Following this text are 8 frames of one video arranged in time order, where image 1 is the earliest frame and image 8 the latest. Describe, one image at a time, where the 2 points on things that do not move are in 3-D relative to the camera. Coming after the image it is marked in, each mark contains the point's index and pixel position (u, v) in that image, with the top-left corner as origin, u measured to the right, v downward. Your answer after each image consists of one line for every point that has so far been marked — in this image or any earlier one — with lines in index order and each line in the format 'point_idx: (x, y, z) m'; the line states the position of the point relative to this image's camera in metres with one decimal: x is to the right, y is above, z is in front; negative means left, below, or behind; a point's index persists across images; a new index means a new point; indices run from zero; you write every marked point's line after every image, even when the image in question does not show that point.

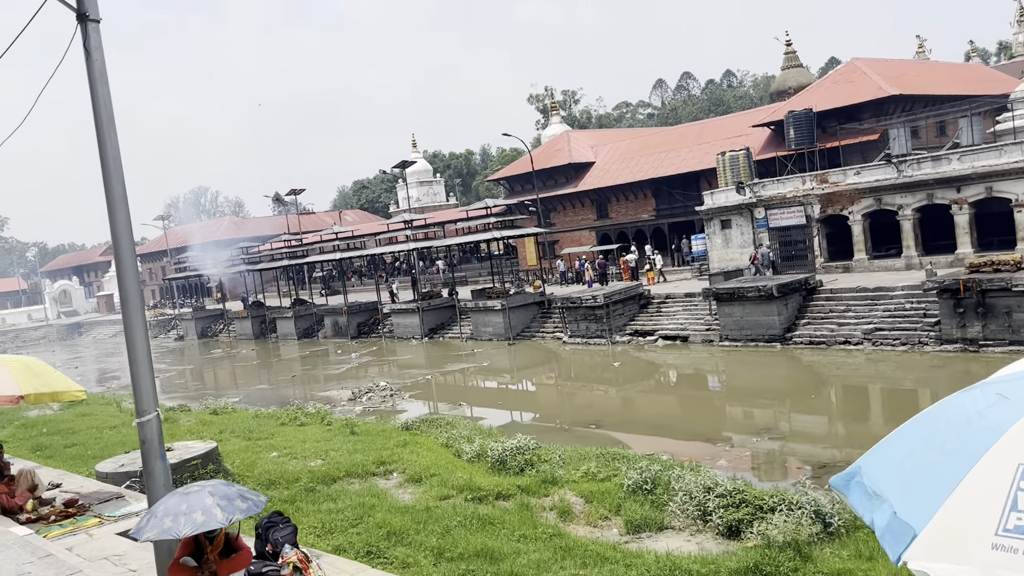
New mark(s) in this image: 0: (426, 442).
0: (-1.1, -2.0, +10.9) m
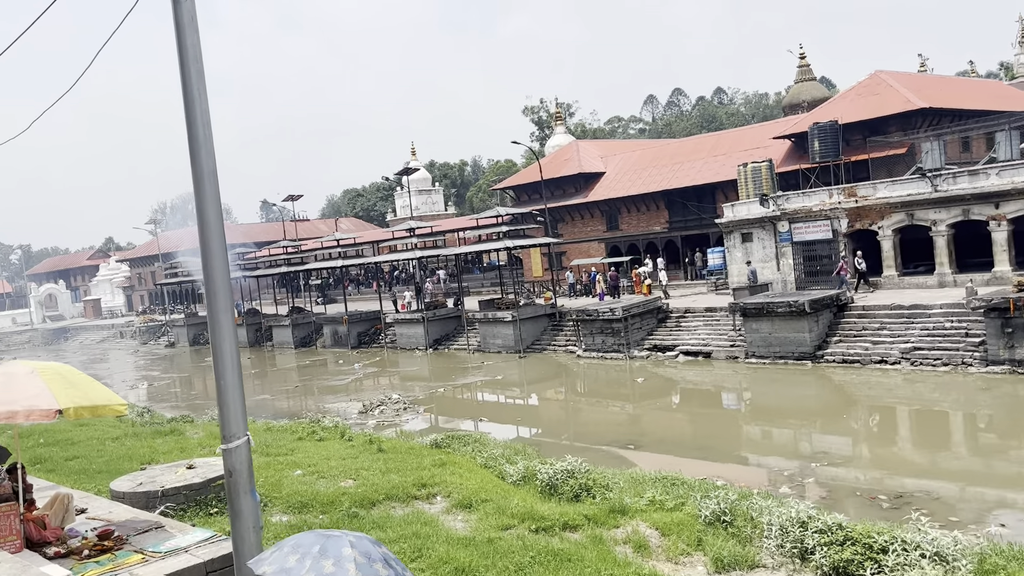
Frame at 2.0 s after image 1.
0: (-0.6, -2.1, +10.1) m
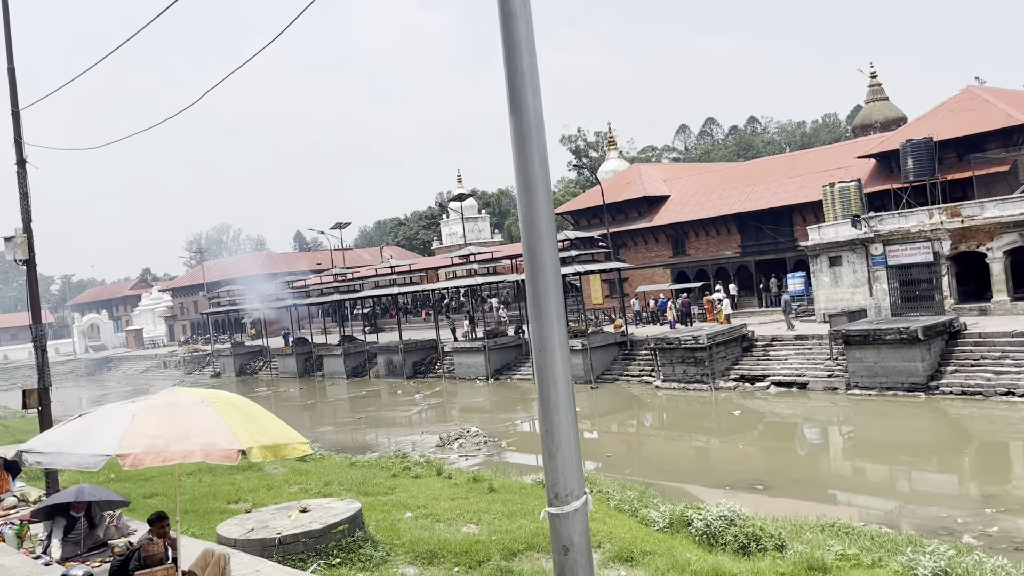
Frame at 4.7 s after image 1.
0: (+0.9, -2.3, +9.0) m
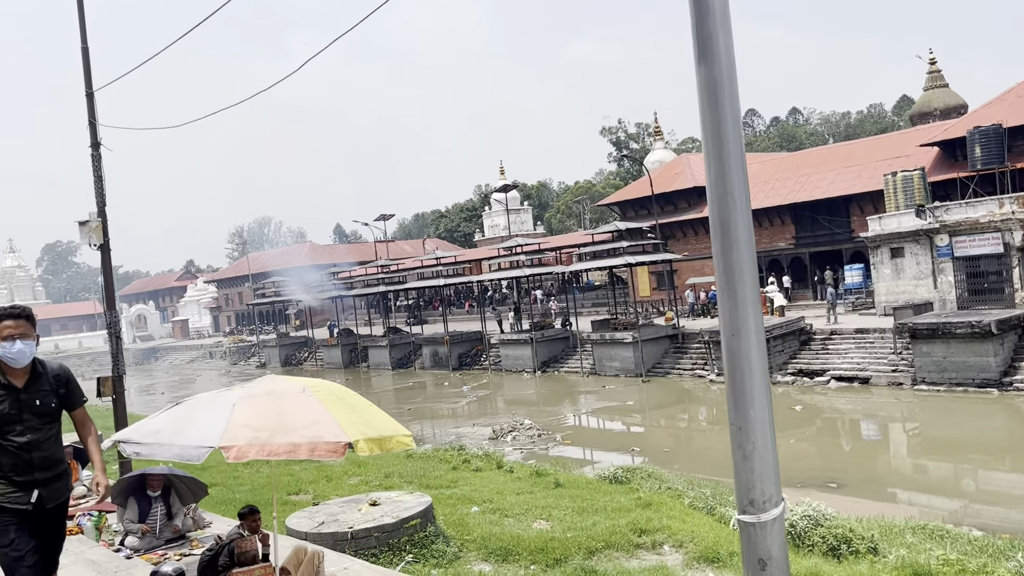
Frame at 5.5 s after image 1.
0: (+1.6, -2.2, +8.7) m
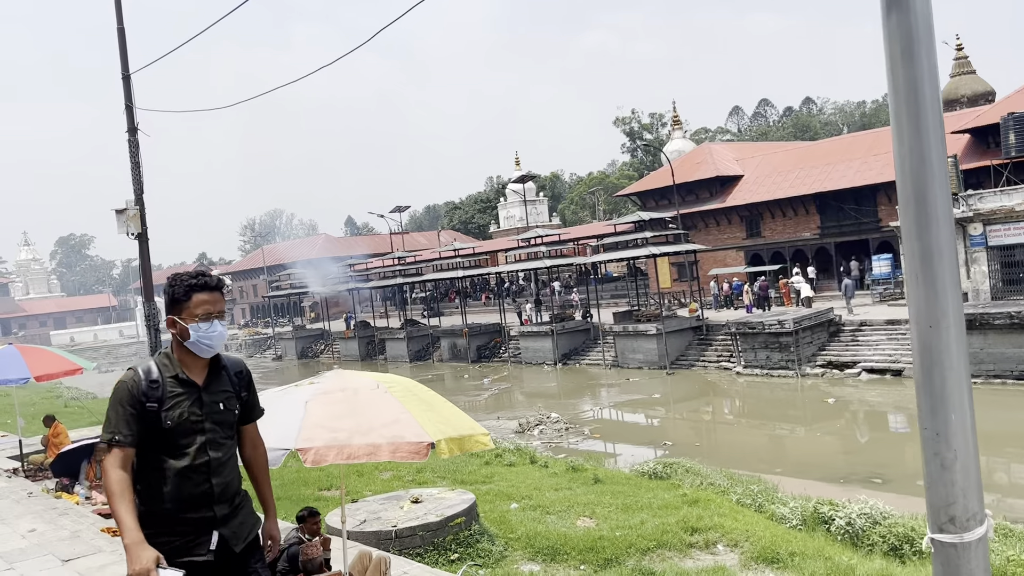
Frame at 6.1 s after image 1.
0: (+2.0, -2.1, +8.4) m
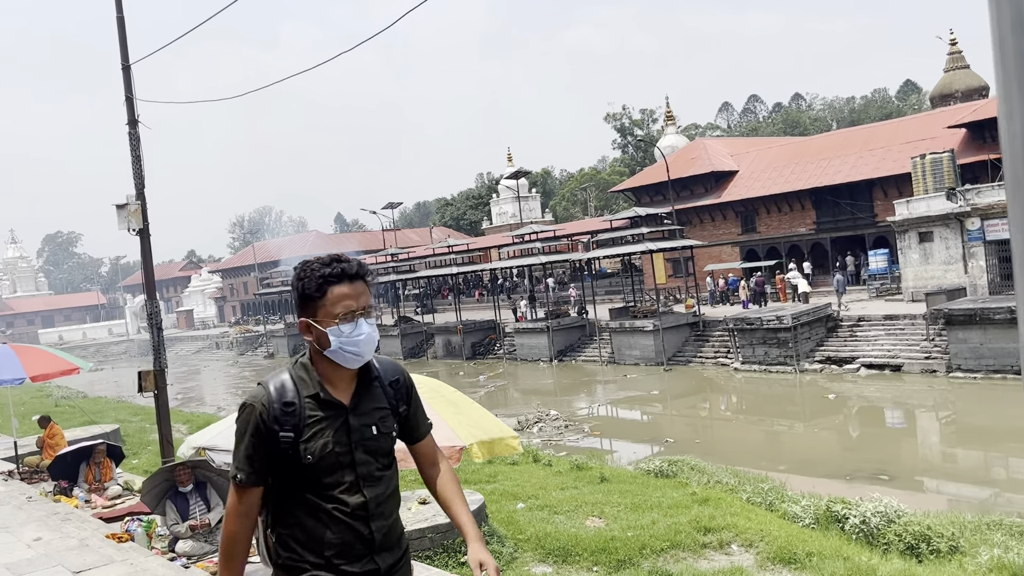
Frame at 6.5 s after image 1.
0: (+2.1, -2.1, +8.3) m
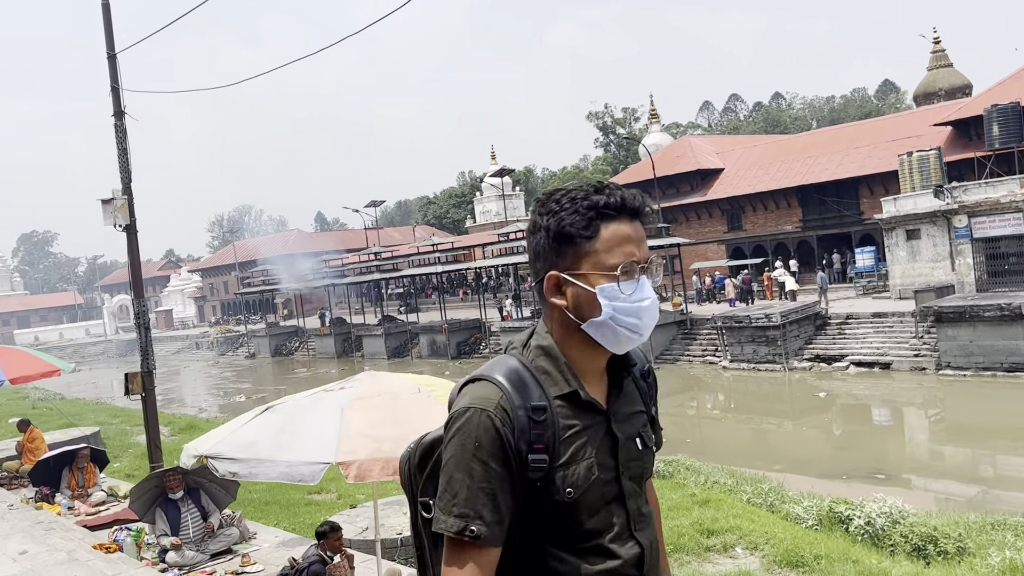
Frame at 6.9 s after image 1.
0: (+2.1, -2.0, +8.2) m
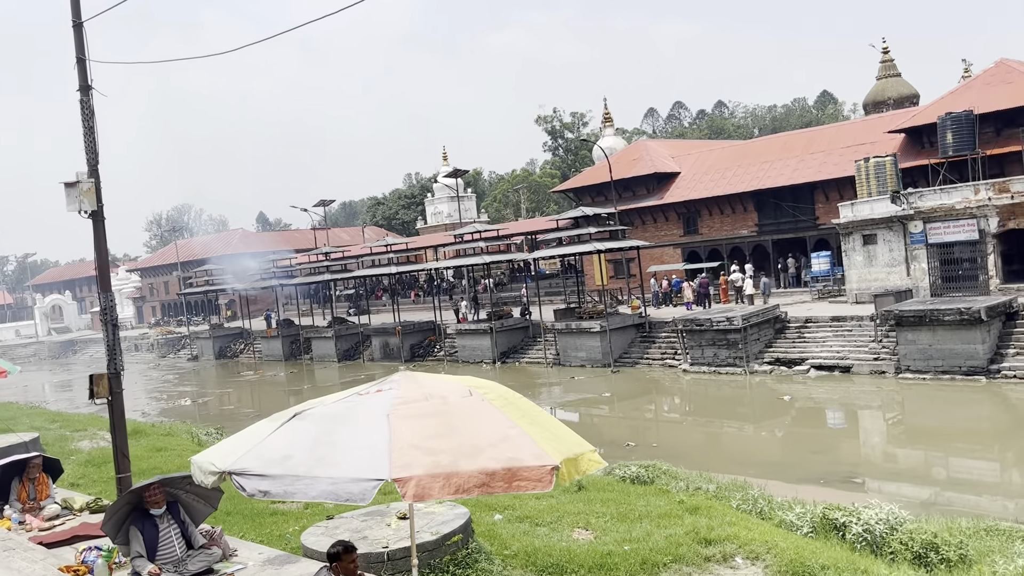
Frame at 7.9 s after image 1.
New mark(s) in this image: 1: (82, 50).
0: (+1.9, -2.0, +7.9) m
1: (-2.8, +1.5, +5.5) m
